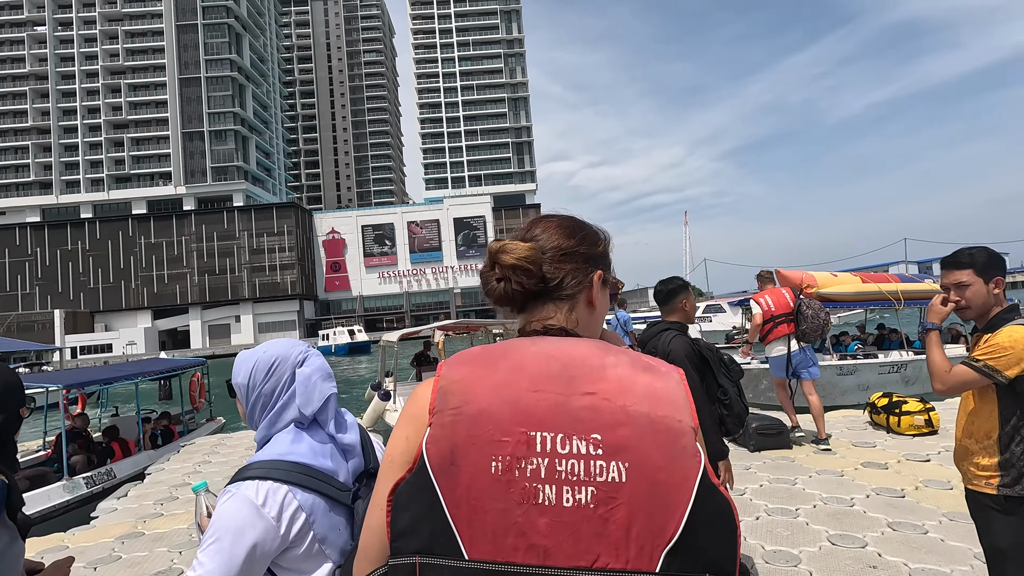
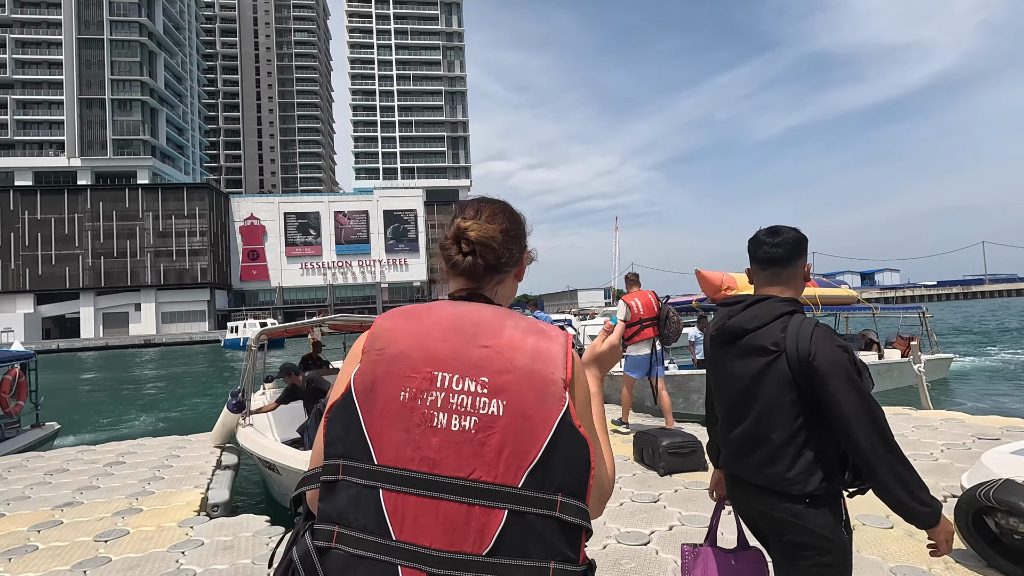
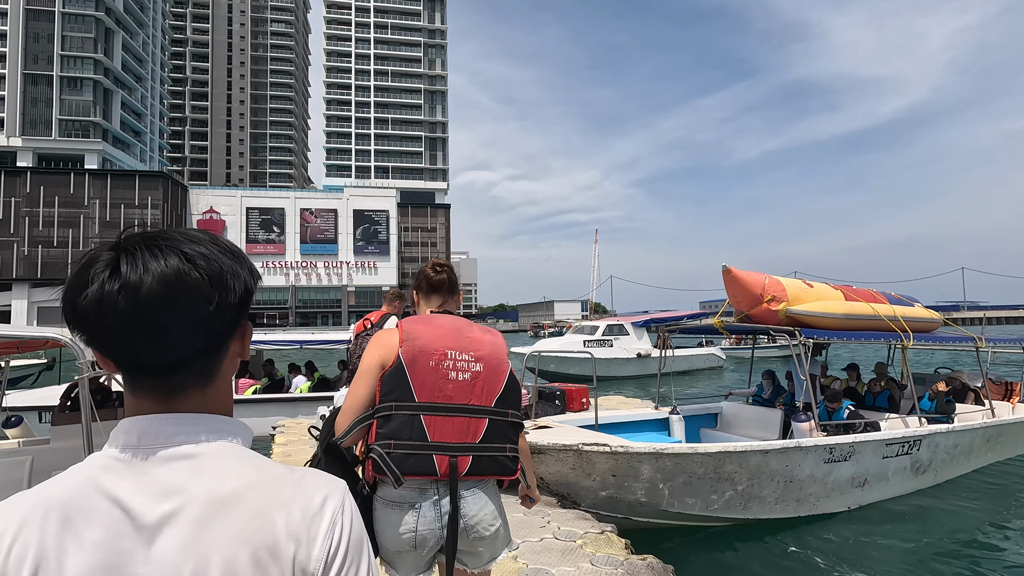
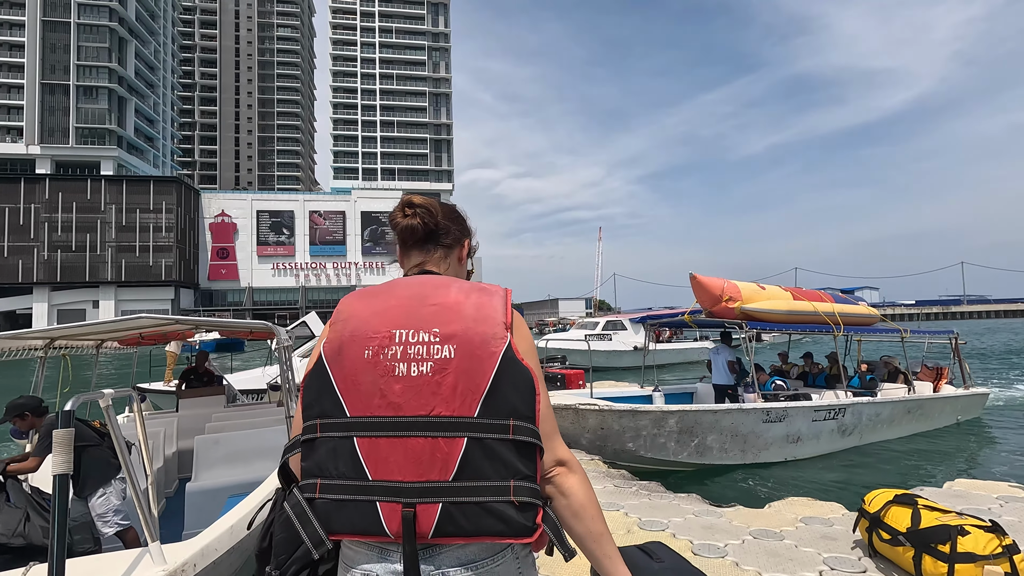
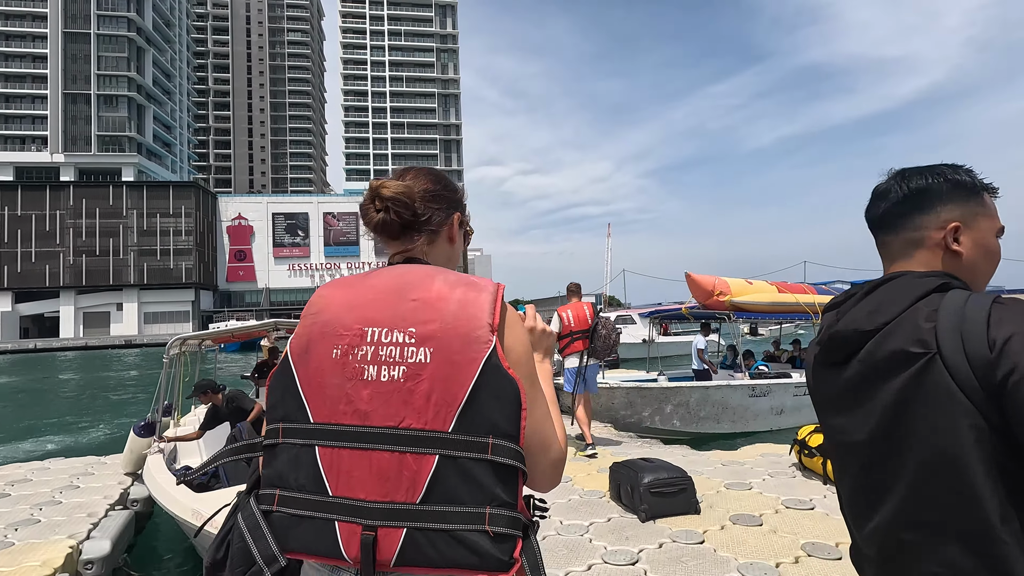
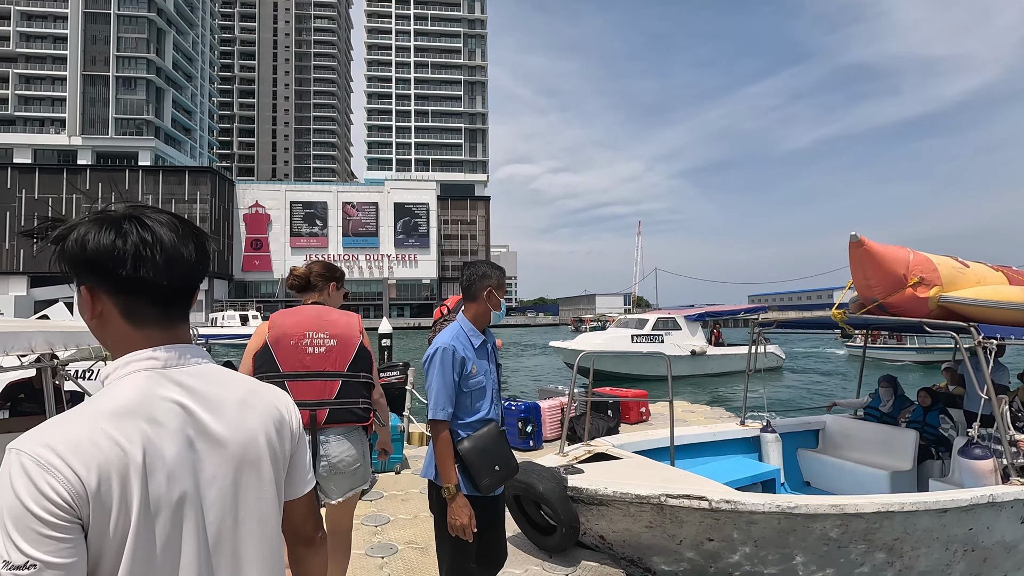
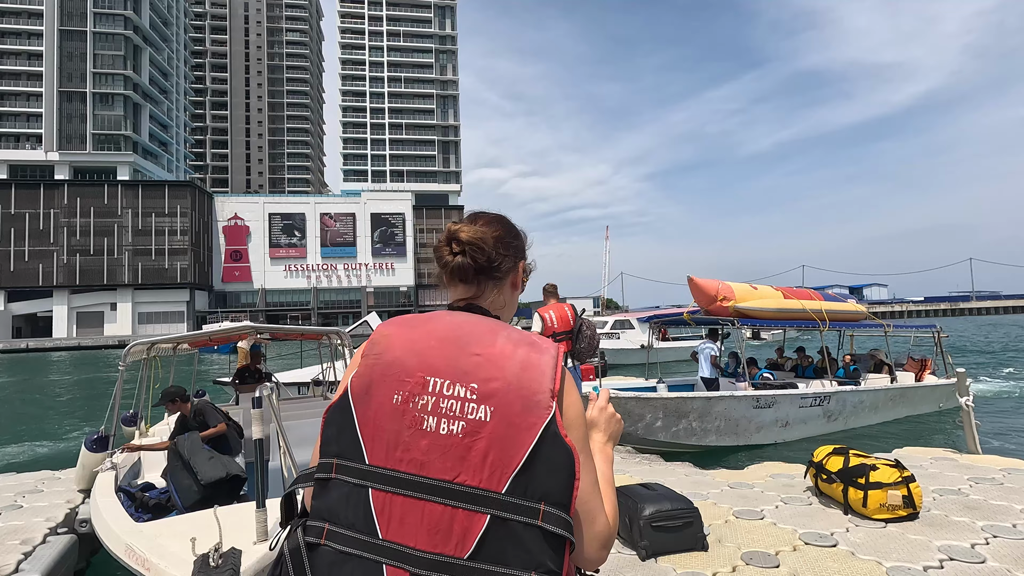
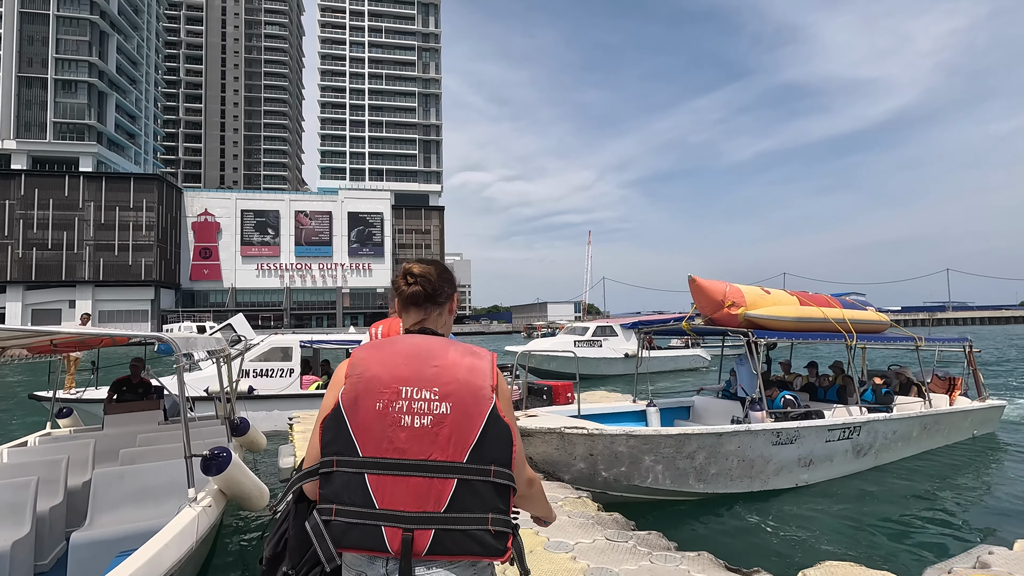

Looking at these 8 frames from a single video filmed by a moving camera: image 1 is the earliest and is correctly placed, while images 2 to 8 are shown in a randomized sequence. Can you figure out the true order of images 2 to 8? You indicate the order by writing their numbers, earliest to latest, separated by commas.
2, 5, 7, 4, 8, 3, 6
